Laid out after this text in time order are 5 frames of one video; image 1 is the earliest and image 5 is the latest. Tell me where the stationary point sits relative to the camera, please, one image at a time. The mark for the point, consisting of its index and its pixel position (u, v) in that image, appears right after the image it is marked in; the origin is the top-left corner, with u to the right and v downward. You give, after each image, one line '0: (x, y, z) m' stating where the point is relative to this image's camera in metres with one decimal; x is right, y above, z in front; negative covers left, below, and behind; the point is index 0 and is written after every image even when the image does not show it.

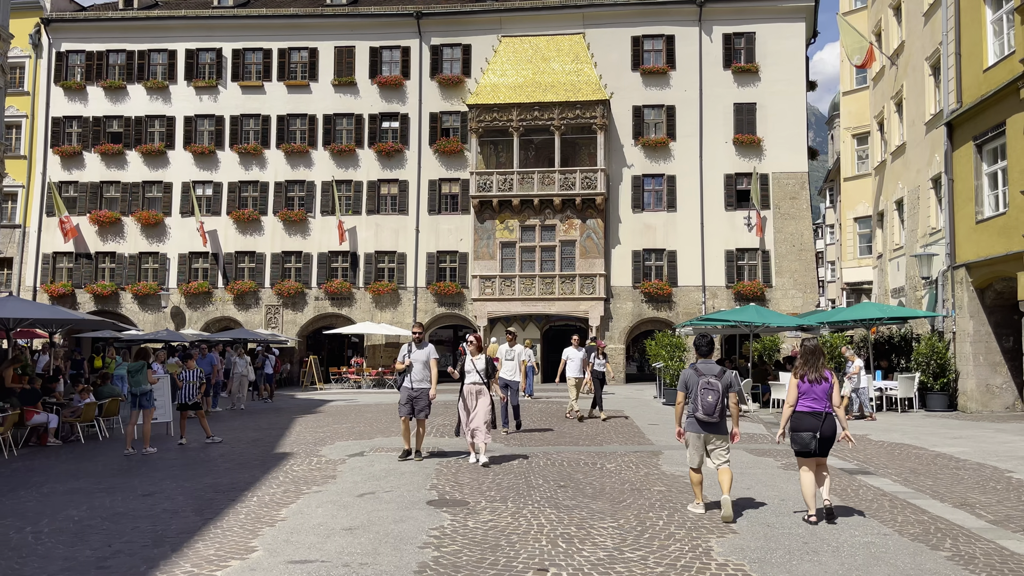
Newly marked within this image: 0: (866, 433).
0: (+7.0, -2.9, +16.4) m
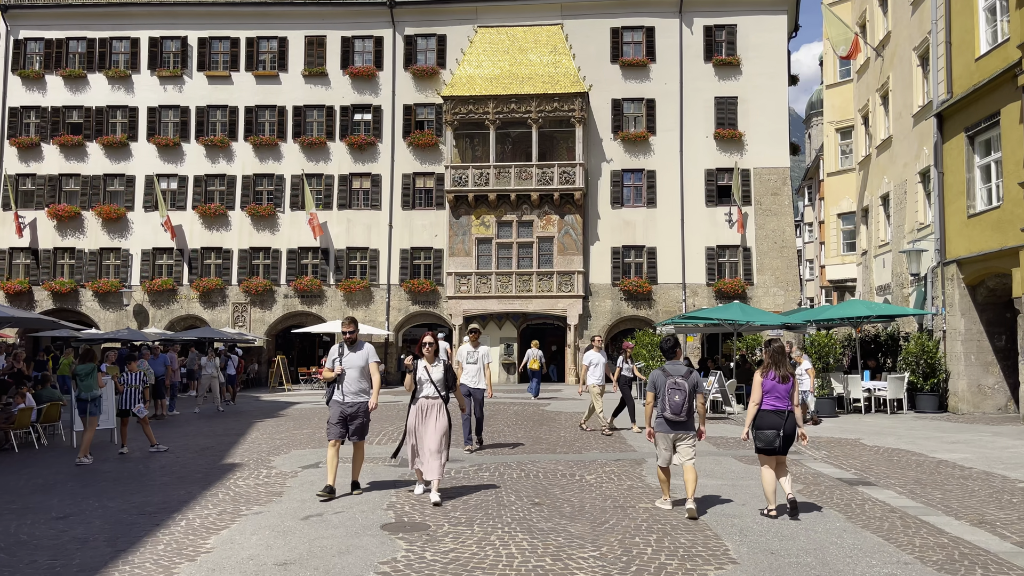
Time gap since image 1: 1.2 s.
0: (+6.5, -2.8, +15.6) m
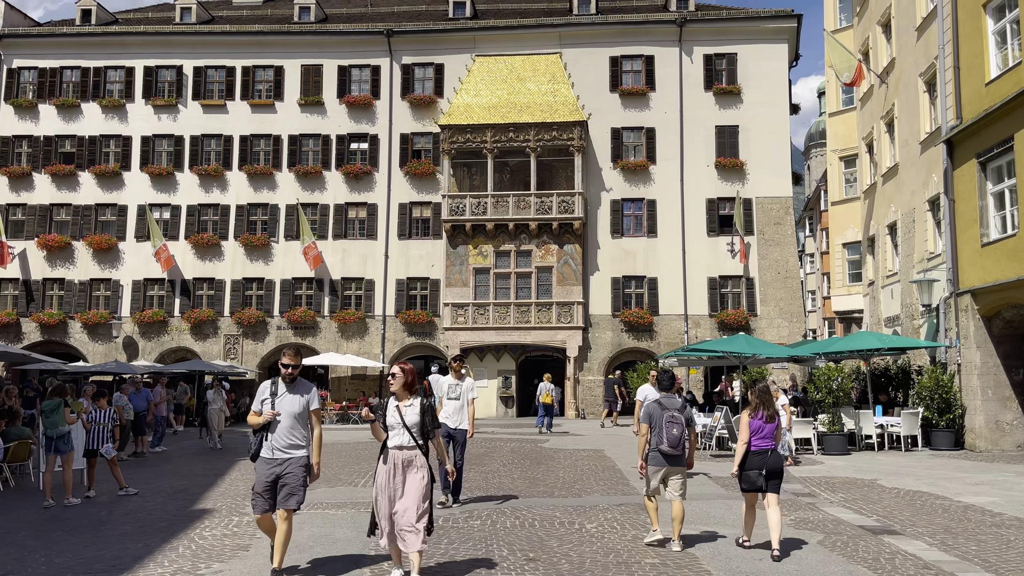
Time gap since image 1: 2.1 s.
0: (+6.5, -3.4, +14.7) m
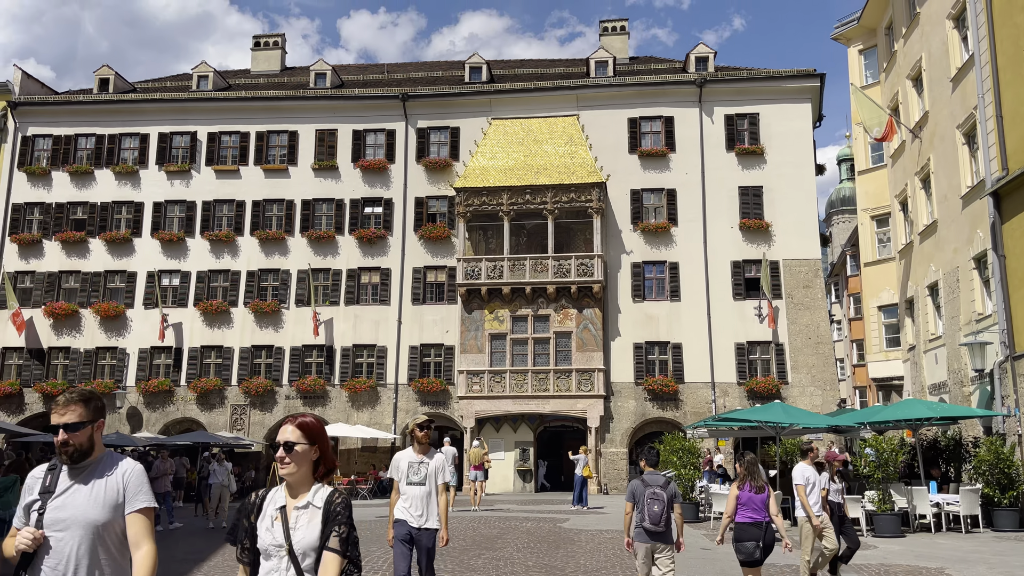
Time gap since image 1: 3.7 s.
0: (+6.7, -4.3, +12.9) m
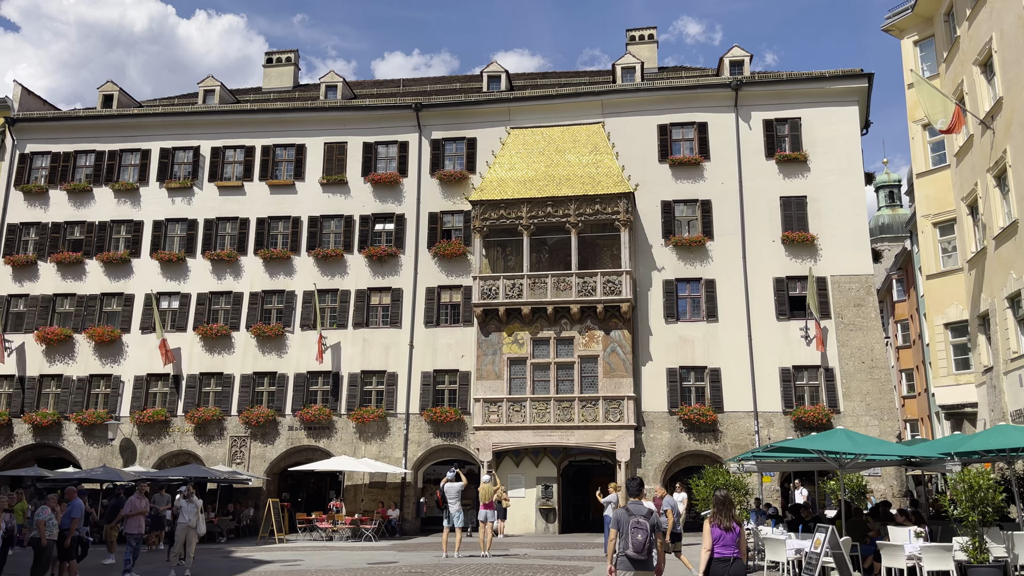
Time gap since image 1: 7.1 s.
0: (+6.7, -4.2, +9.7) m
